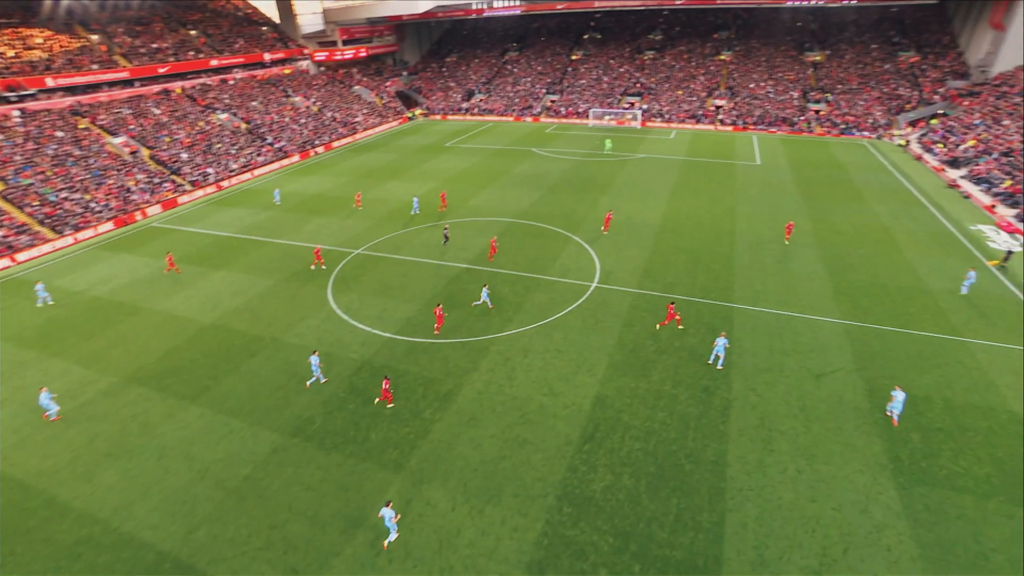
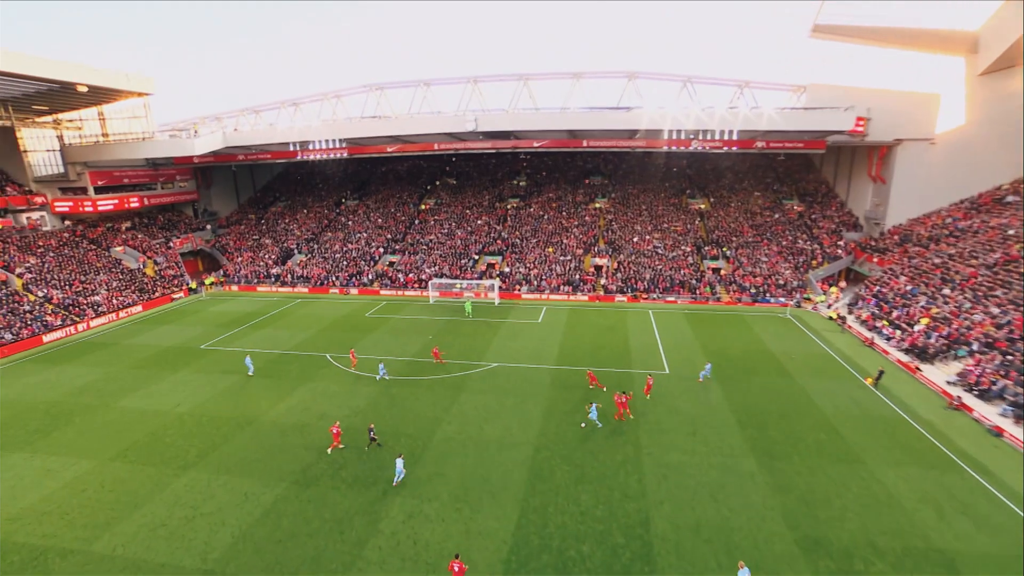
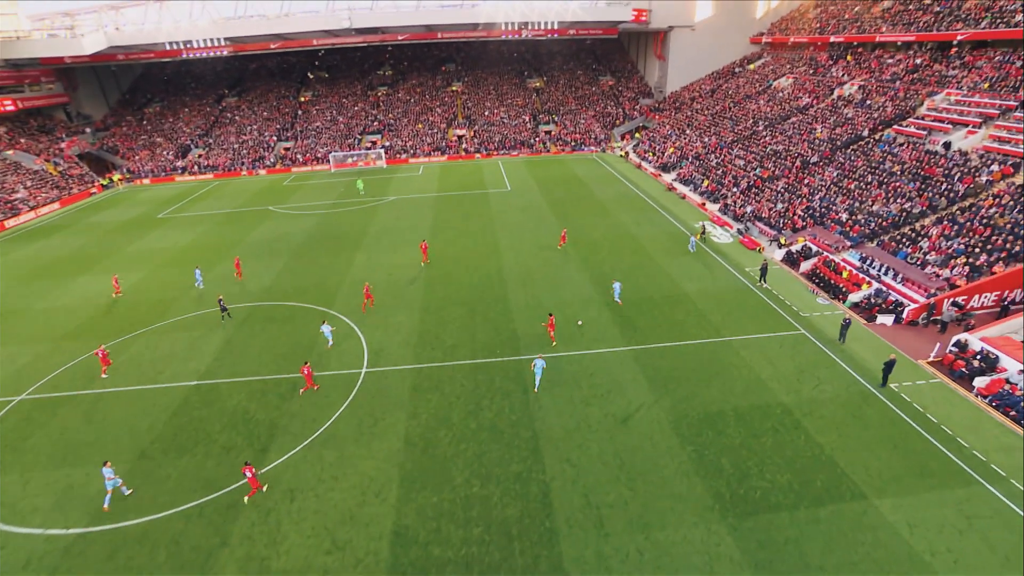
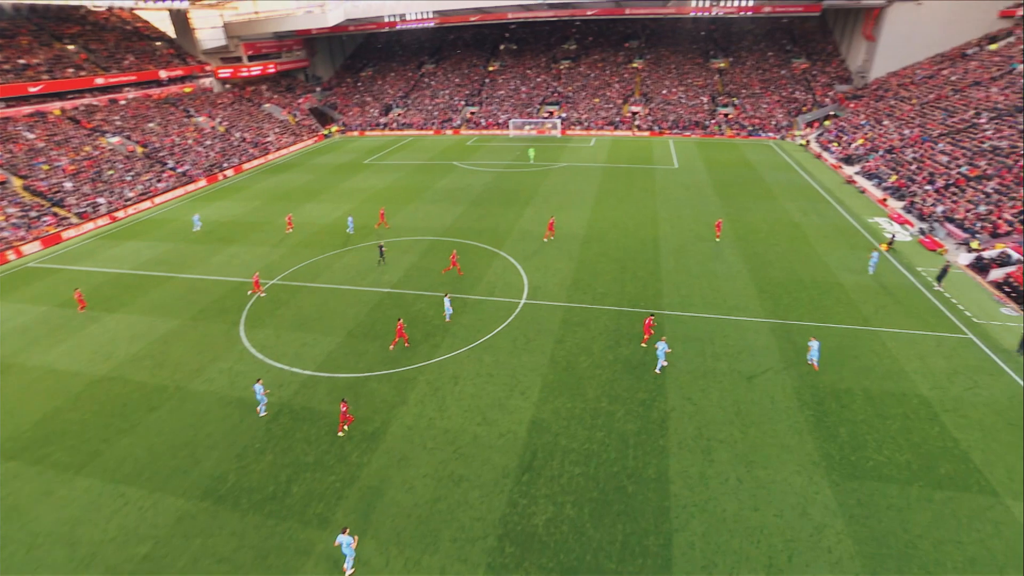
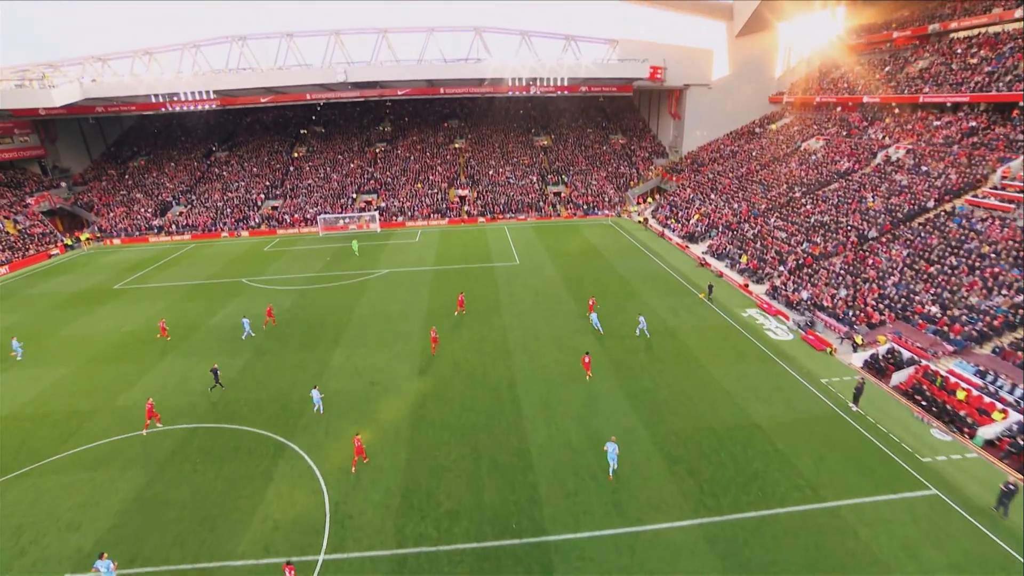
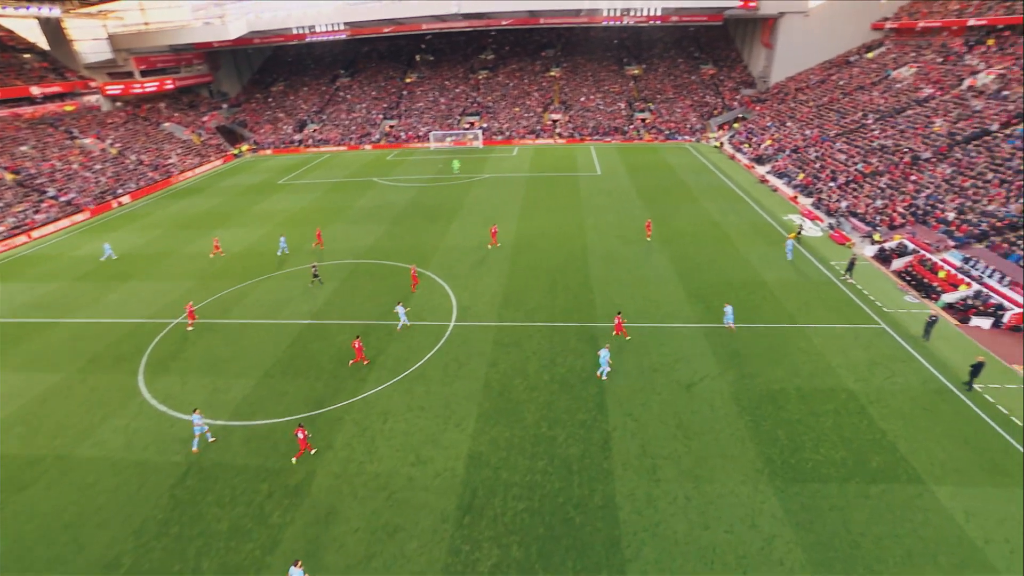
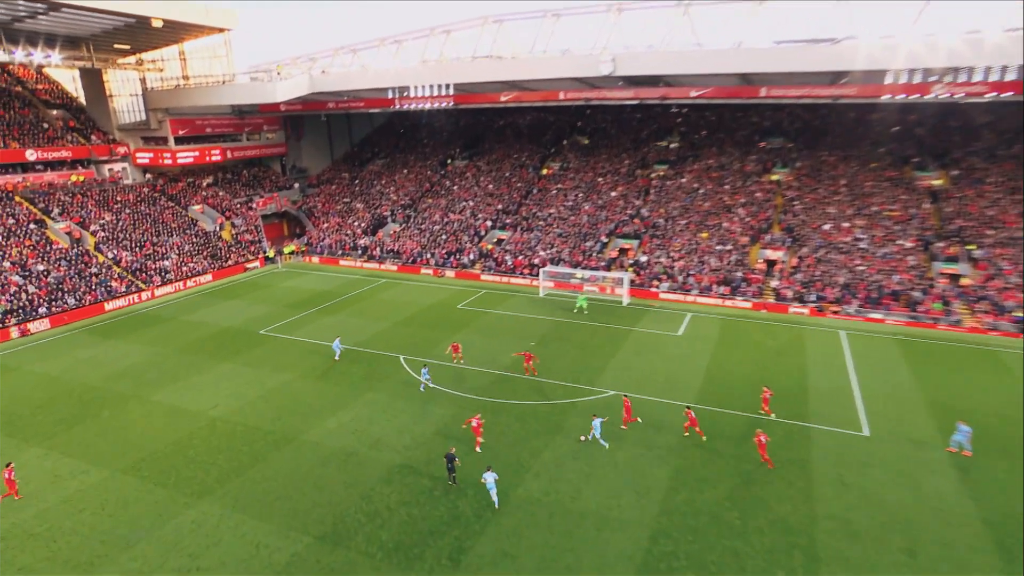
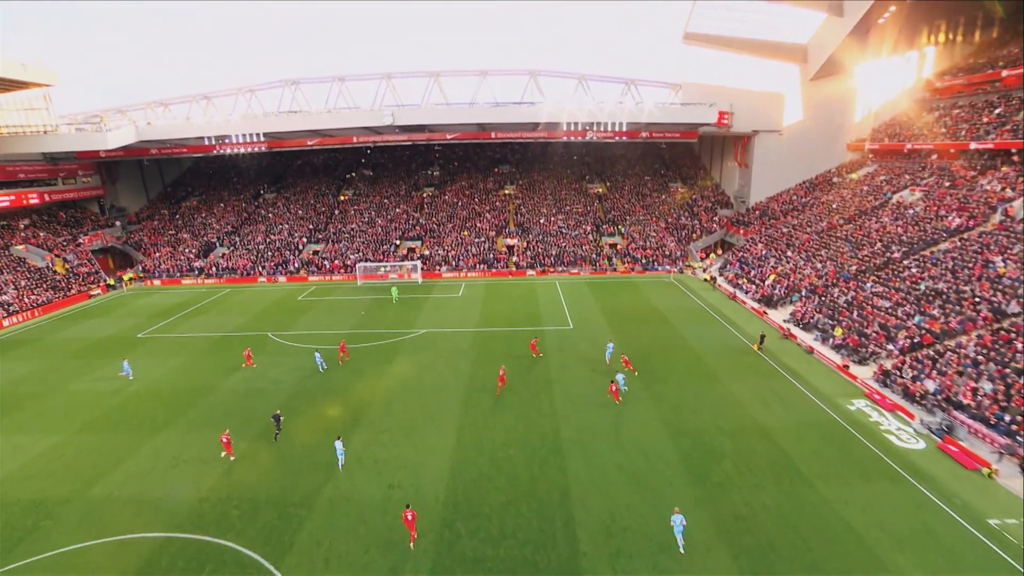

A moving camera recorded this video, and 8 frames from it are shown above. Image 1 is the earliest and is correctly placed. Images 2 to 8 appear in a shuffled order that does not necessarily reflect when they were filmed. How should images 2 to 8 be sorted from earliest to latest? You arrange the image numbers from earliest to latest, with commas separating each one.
4, 6, 3, 5, 8, 2, 7
